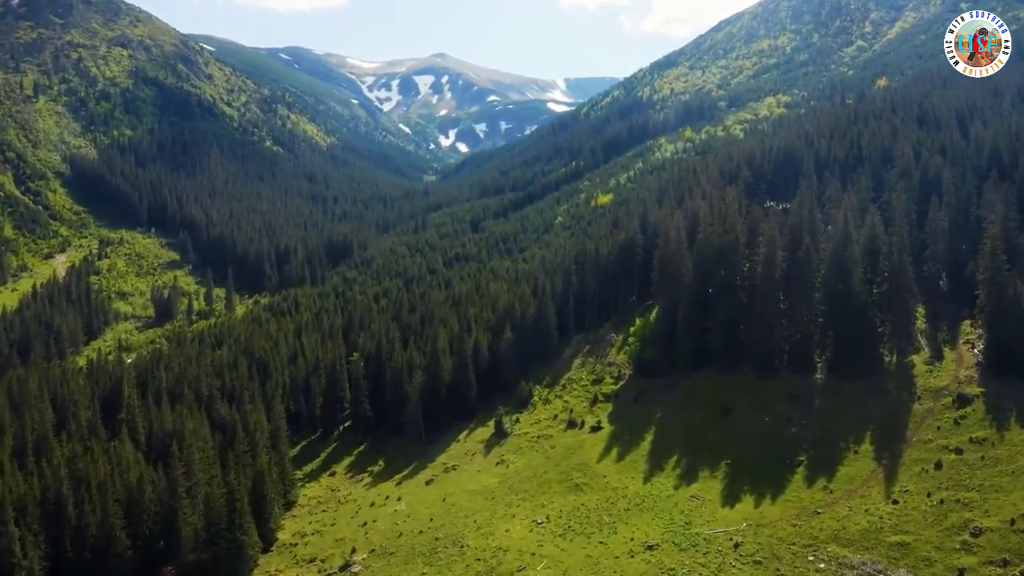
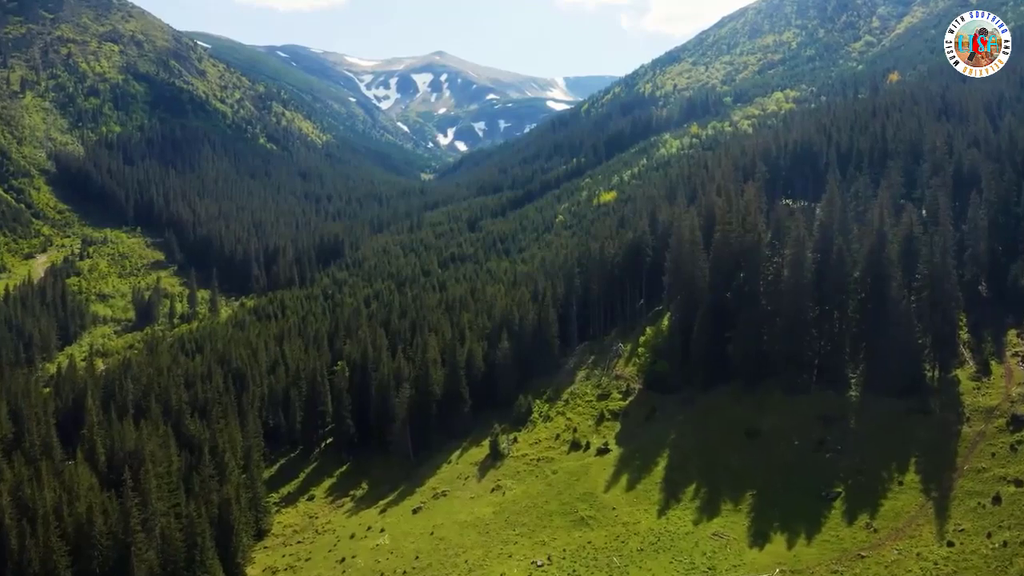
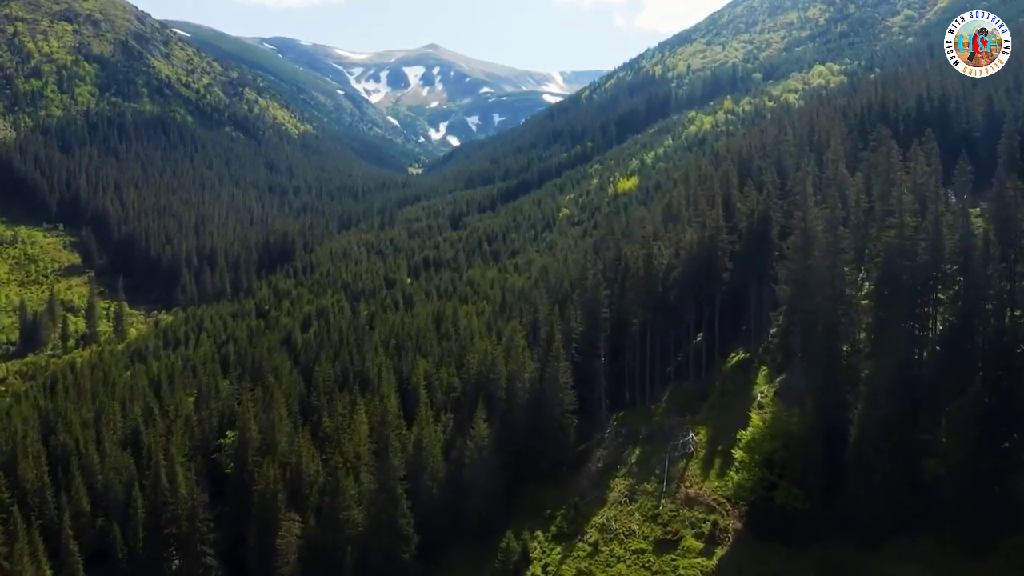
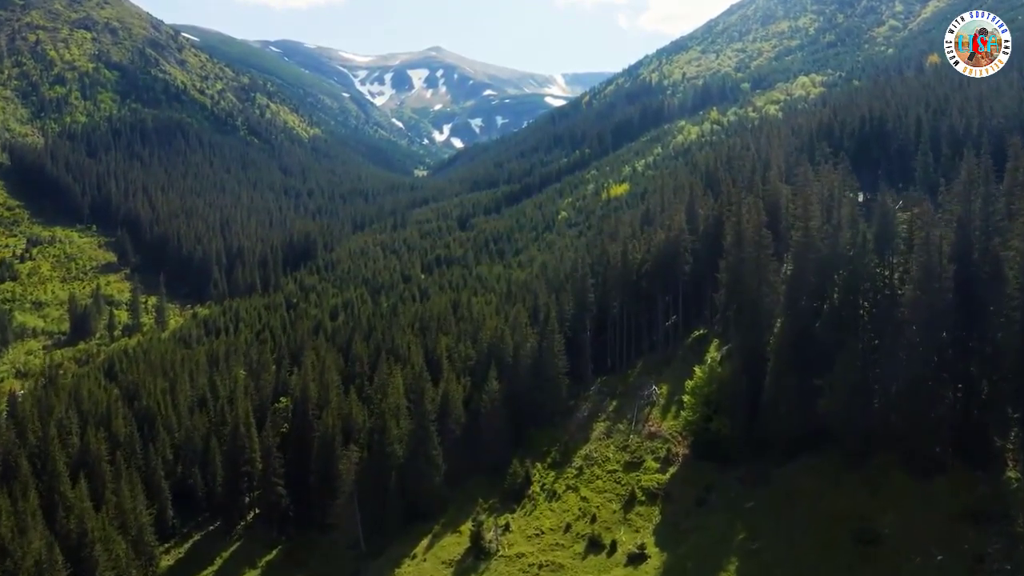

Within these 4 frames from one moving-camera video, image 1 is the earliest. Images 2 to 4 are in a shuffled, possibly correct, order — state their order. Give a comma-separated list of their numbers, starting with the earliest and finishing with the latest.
2, 4, 3
